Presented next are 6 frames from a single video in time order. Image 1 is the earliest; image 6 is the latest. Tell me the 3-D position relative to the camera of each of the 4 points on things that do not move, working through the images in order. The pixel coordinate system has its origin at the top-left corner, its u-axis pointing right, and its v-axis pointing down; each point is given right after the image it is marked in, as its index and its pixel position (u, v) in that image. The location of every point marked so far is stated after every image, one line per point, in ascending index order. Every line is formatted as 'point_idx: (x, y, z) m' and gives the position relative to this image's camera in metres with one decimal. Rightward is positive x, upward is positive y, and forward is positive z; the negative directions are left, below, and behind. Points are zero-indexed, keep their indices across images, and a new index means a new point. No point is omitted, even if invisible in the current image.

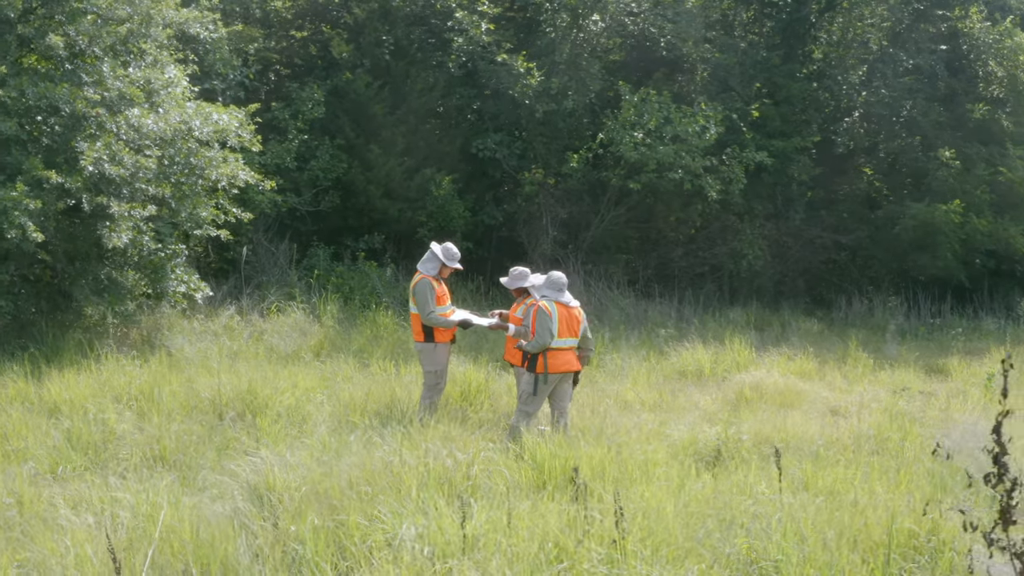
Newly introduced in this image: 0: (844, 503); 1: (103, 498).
0: (+1.7, -1.0, +4.8) m
1: (-1.9, -1.0, +4.8) m
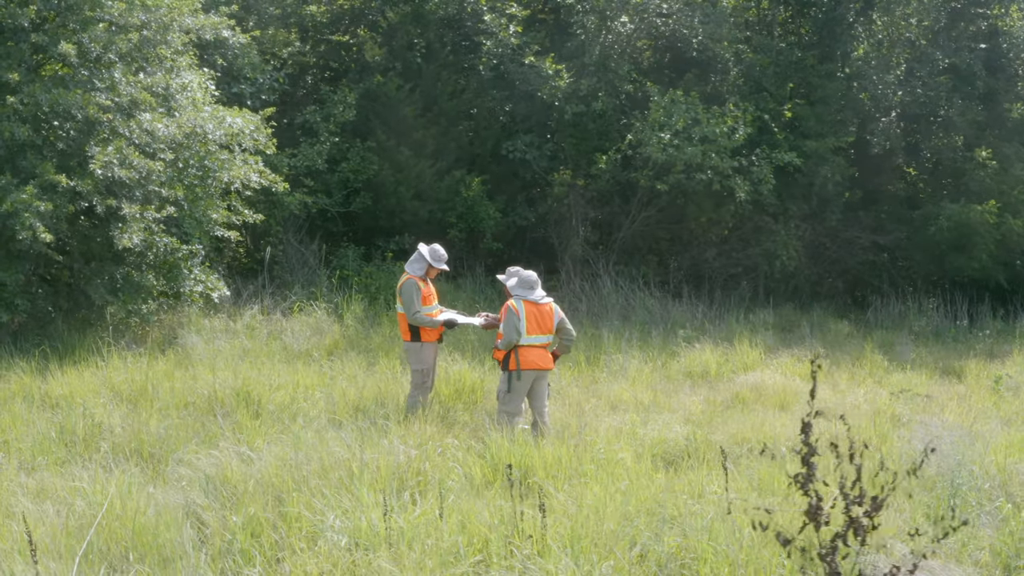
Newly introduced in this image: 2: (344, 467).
0: (+1.5, -1.0, +4.8) m
1: (-2.2, -1.0, +5.0) m
2: (-0.9, -0.9, +5.2) m
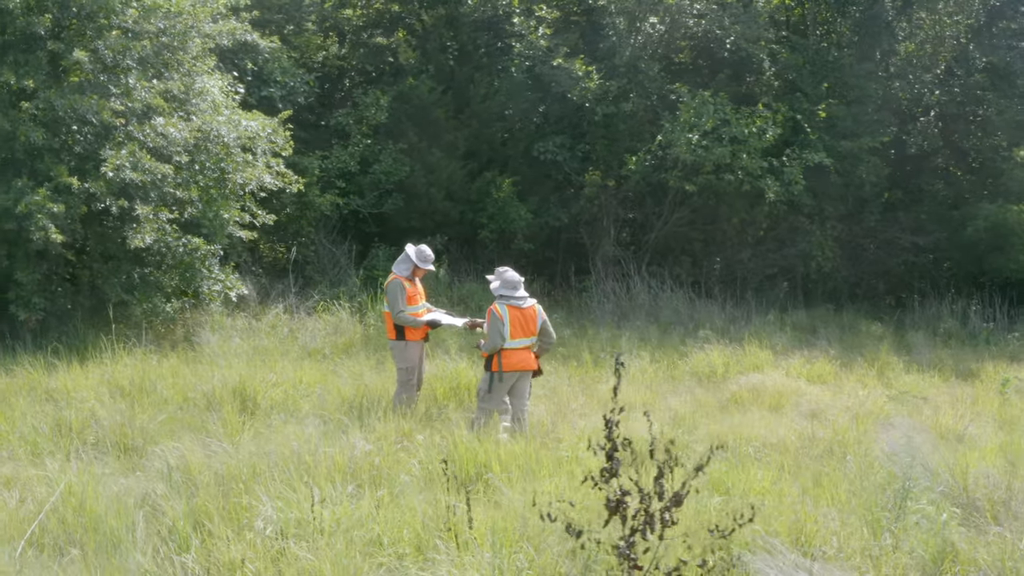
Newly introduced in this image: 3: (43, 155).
0: (+1.2, -1.0, +4.9) m
1: (-2.4, -1.0, +5.2) m
2: (-1.1, -0.9, +5.4) m
3: (-4.7, +1.4, +10.3) m
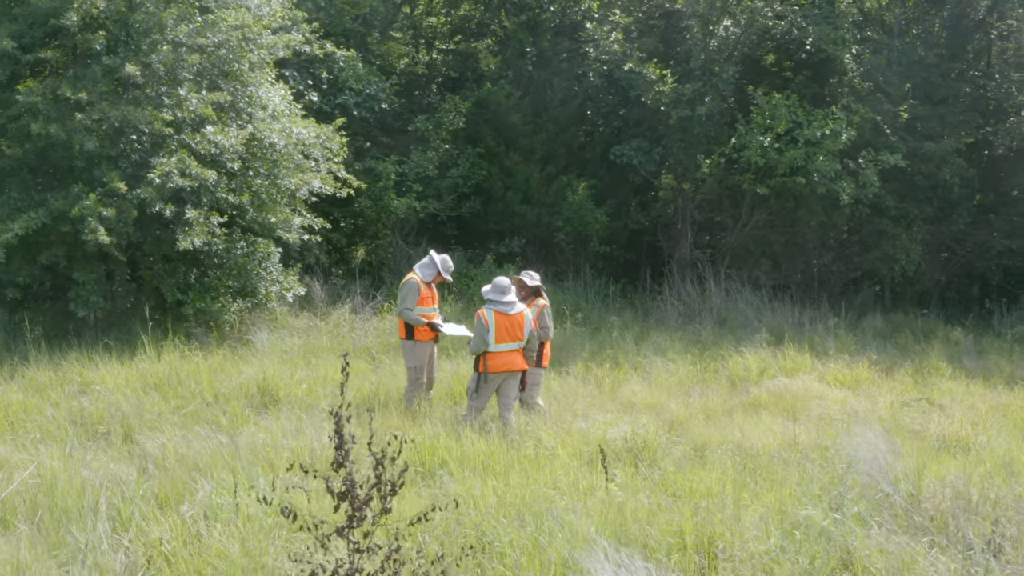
0: (+0.9, -1.1, +4.9) m
1: (-2.7, -1.0, +5.7) m
2: (-1.4, -0.9, +5.7) m
3: (-4.4, +1.4, +11.0) m
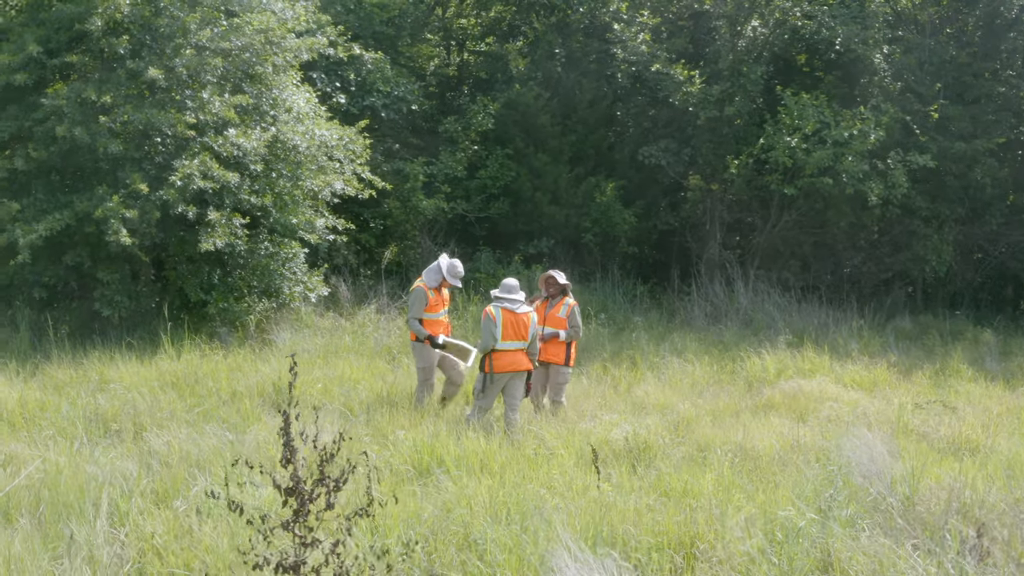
0: (+0.8, -1.1, +5.0) m
1: (-2.7, -1.0, +5.8) m
2: (-1.4, -0.9, +5.8) m
3: (-4.3, +1.4, +11.2) m
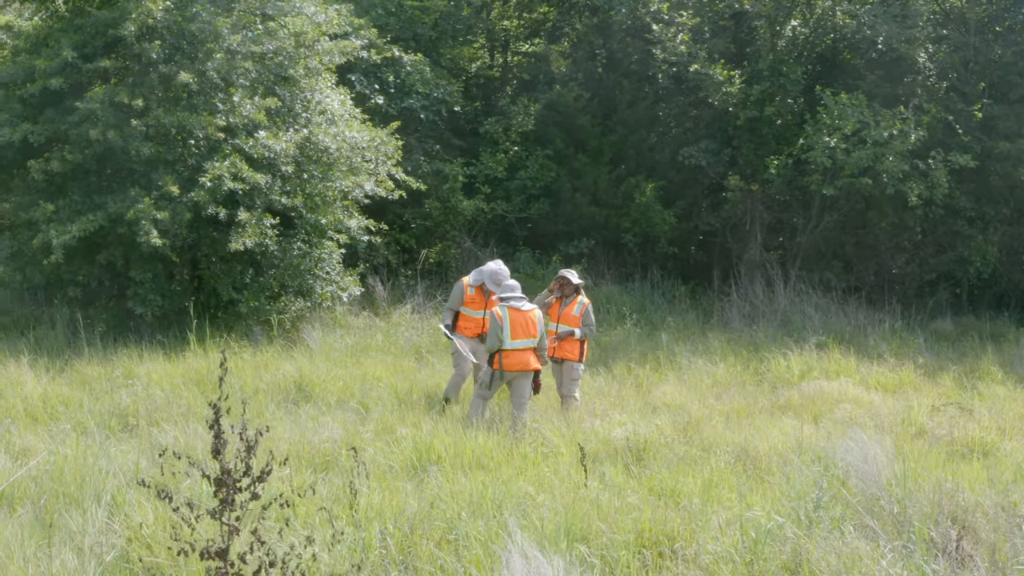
0: (+0.8, -1.1, +5.0) m
1: (-2.7, -1.0, +6.0) m
2: (-1.4, -0.9, +5.9) m
3: (-4.0, +1.4, +11.5) m
